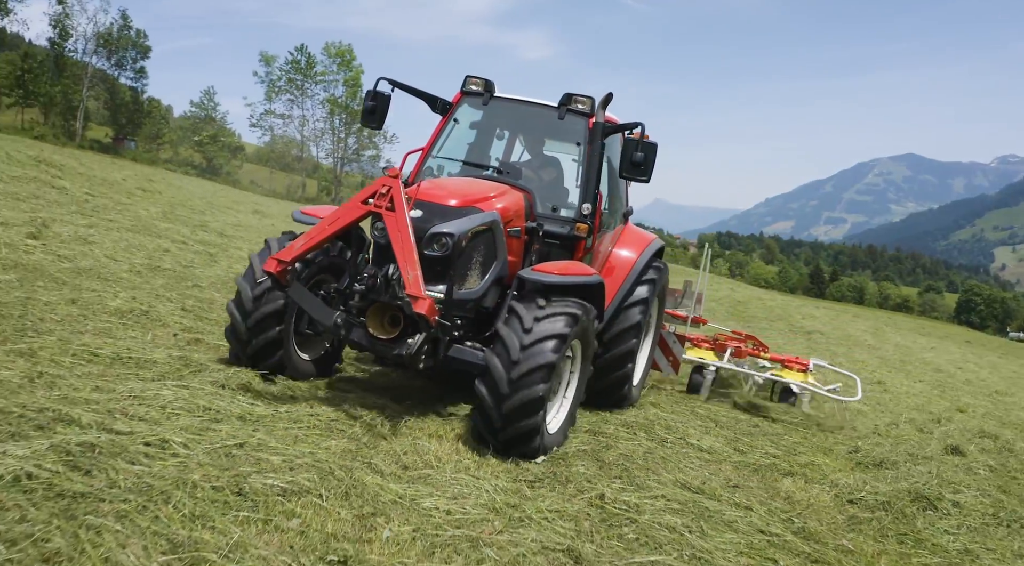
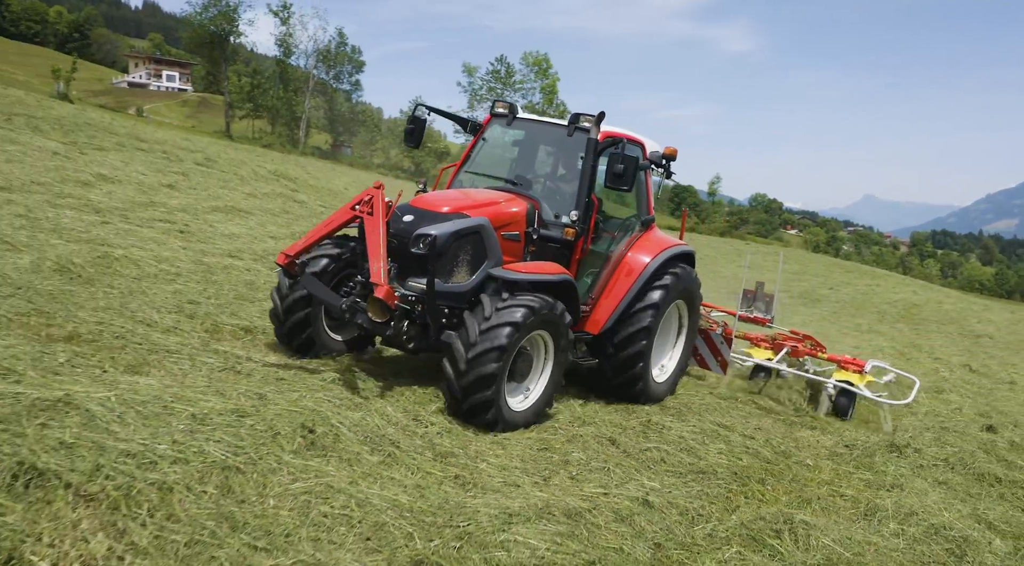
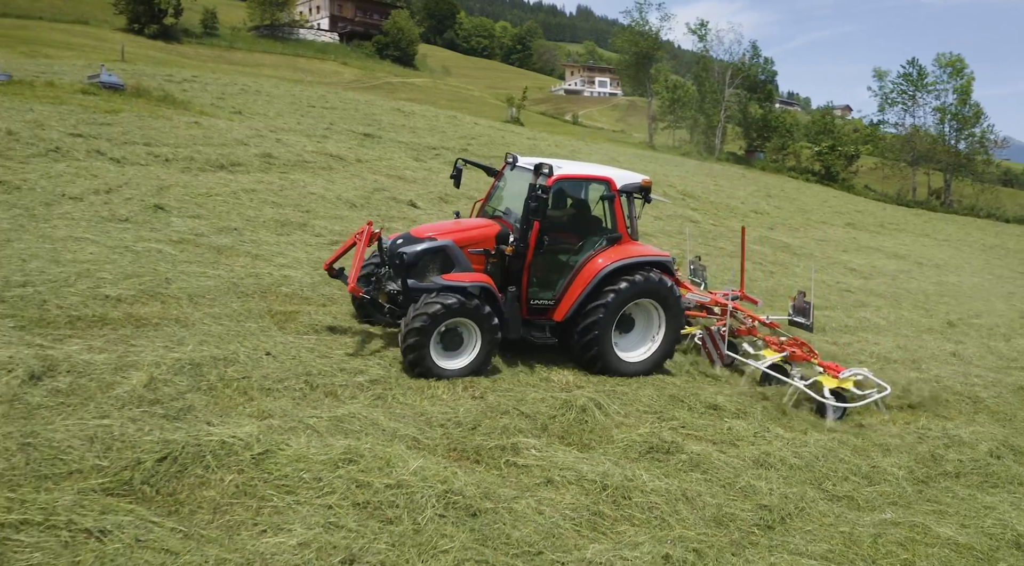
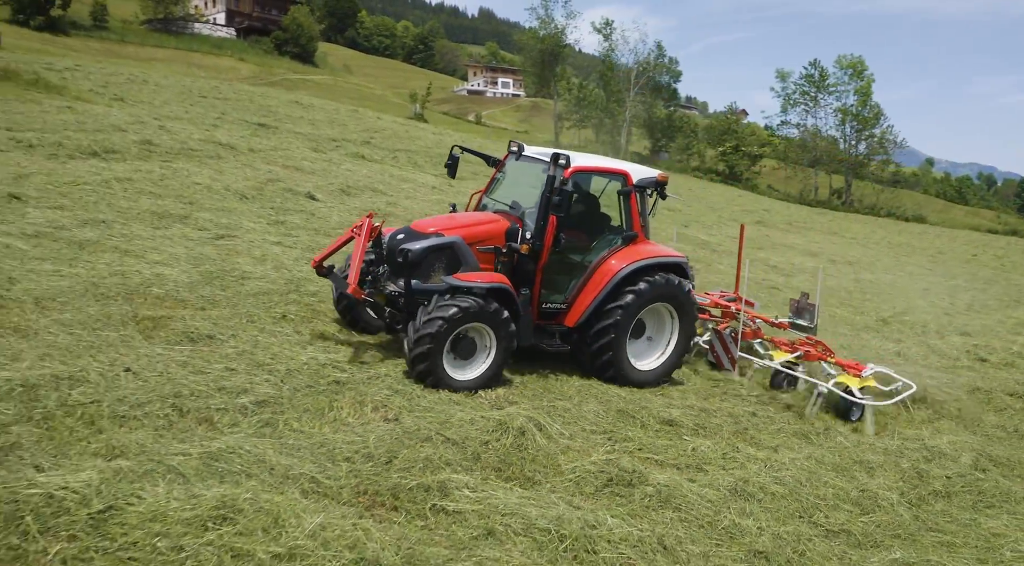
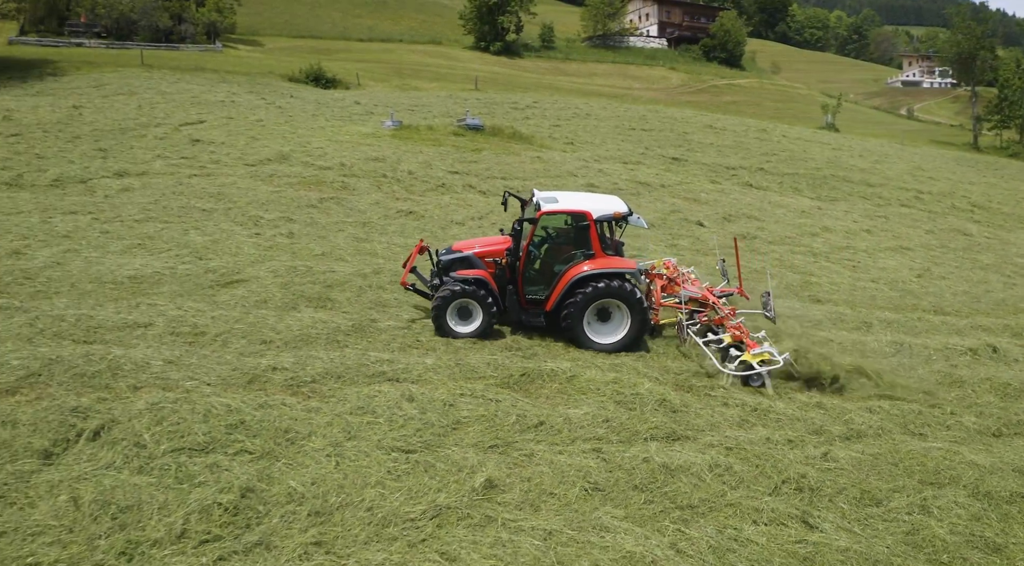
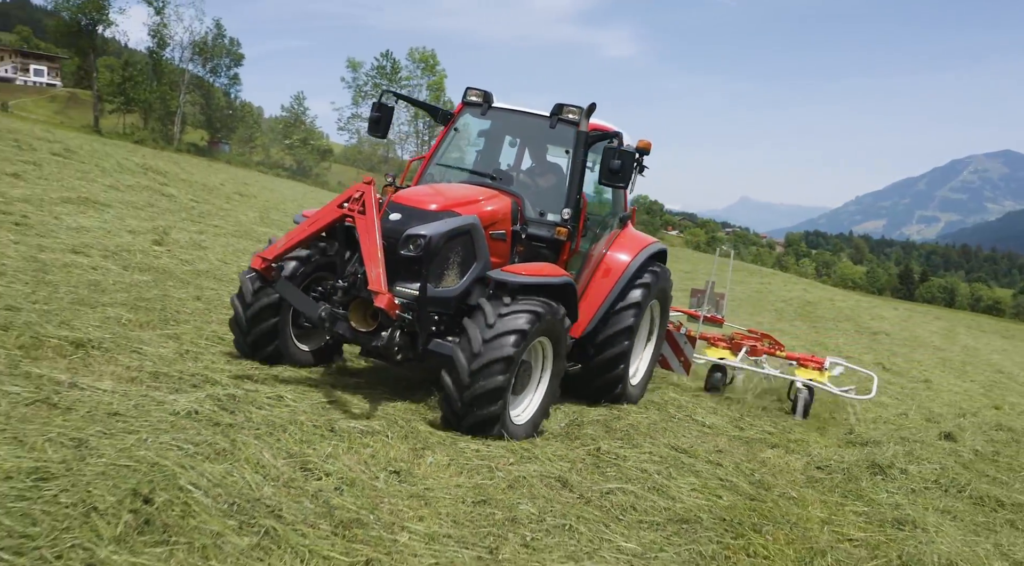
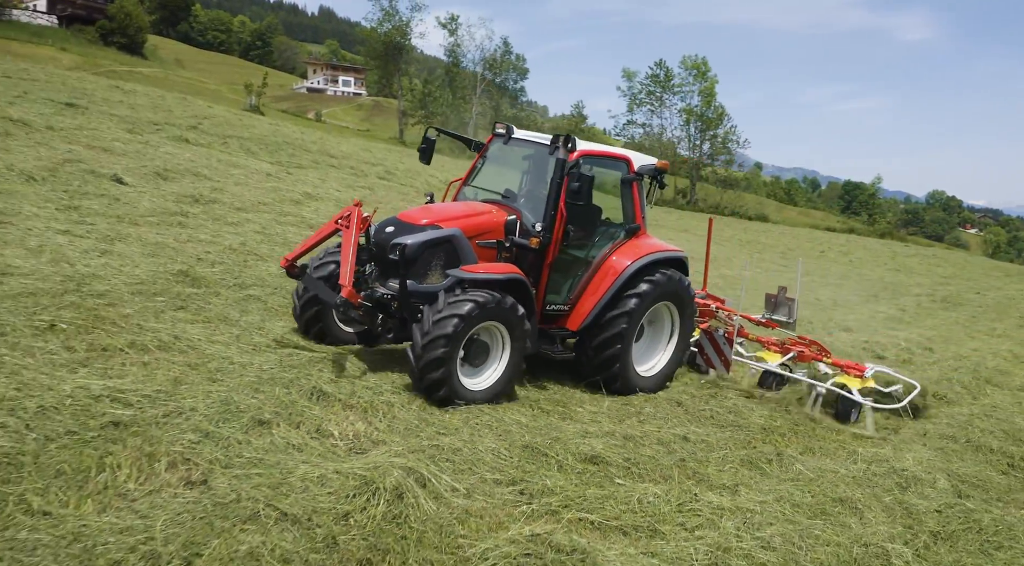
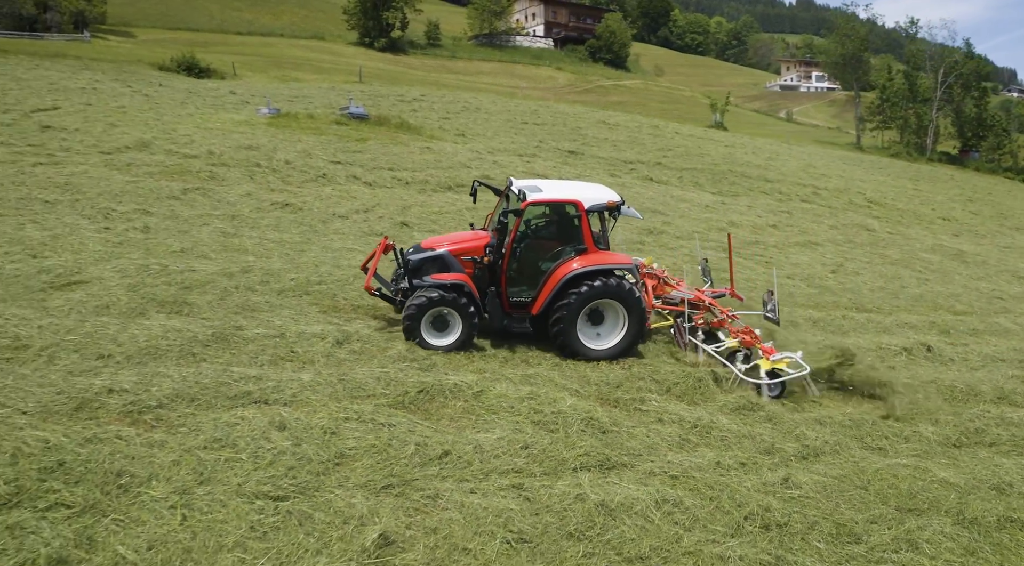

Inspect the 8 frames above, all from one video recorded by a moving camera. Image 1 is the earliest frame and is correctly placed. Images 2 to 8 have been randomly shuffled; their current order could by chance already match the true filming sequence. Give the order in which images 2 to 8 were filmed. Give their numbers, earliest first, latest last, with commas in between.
6, 2, 7, 4, 3, 8, 5
